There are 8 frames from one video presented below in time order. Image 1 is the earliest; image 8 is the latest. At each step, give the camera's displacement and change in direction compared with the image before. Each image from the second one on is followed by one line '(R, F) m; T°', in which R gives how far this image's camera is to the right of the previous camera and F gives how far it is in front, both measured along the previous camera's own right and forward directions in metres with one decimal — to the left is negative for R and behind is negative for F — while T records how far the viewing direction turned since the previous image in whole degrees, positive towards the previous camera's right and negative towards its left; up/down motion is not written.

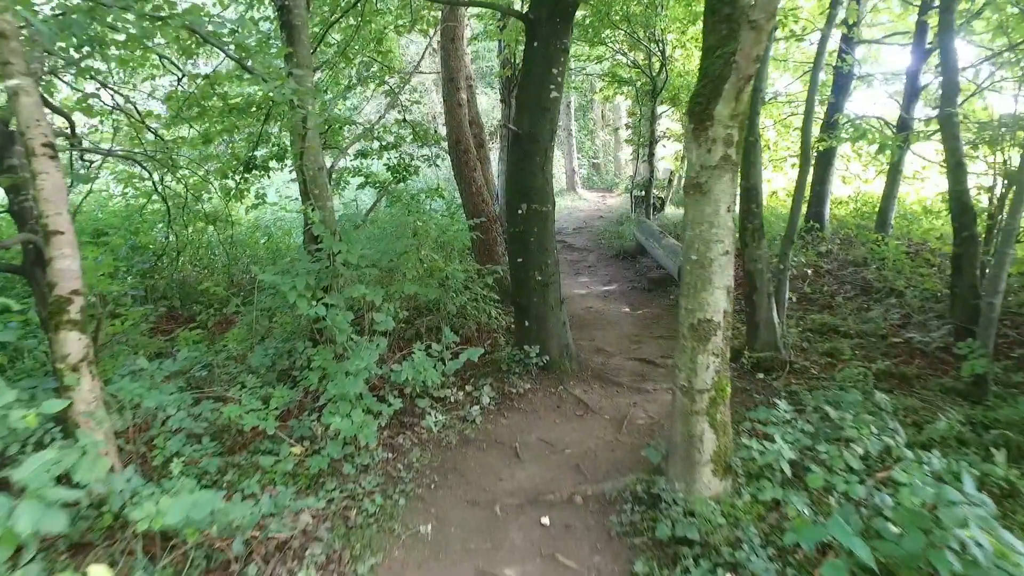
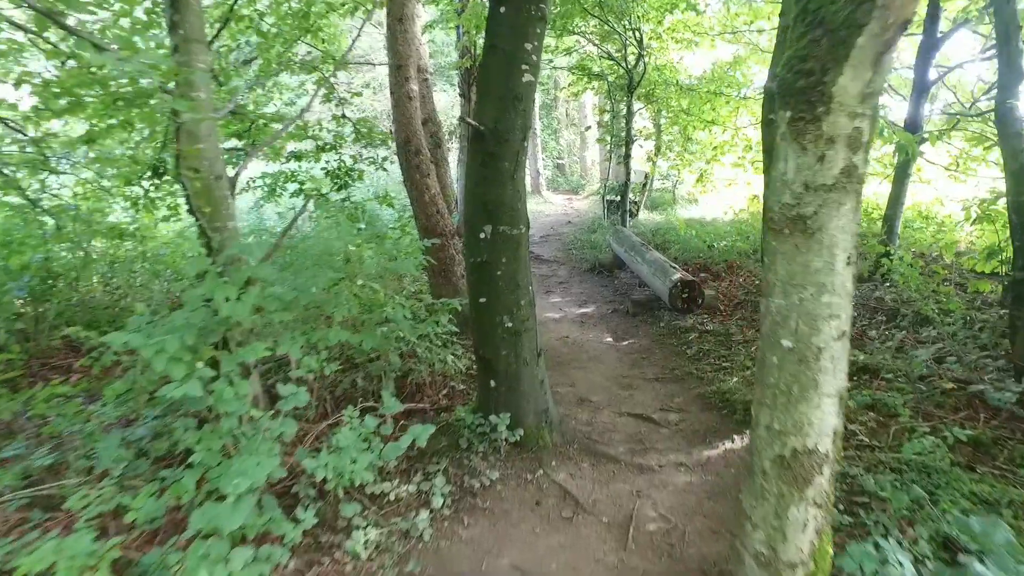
(0.0, +1.1) m; +3°
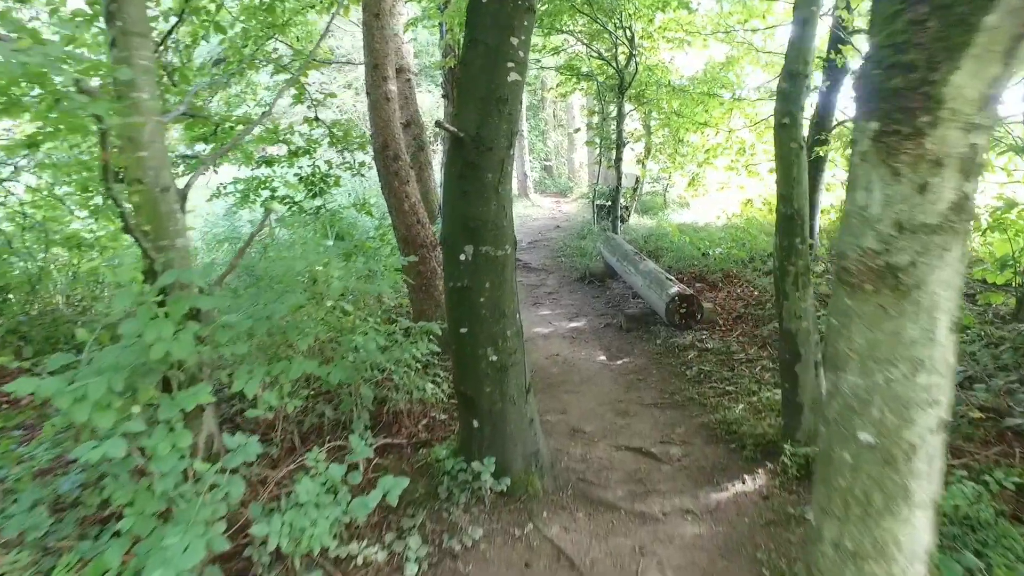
(0.0, +0.4) m; +1°
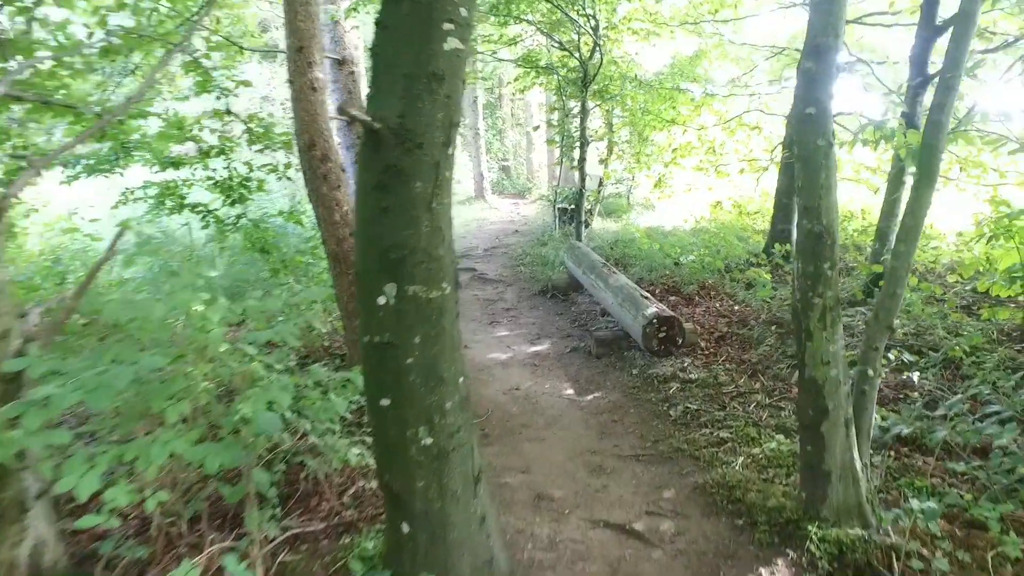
(+0.1, +0.8) m; +3°
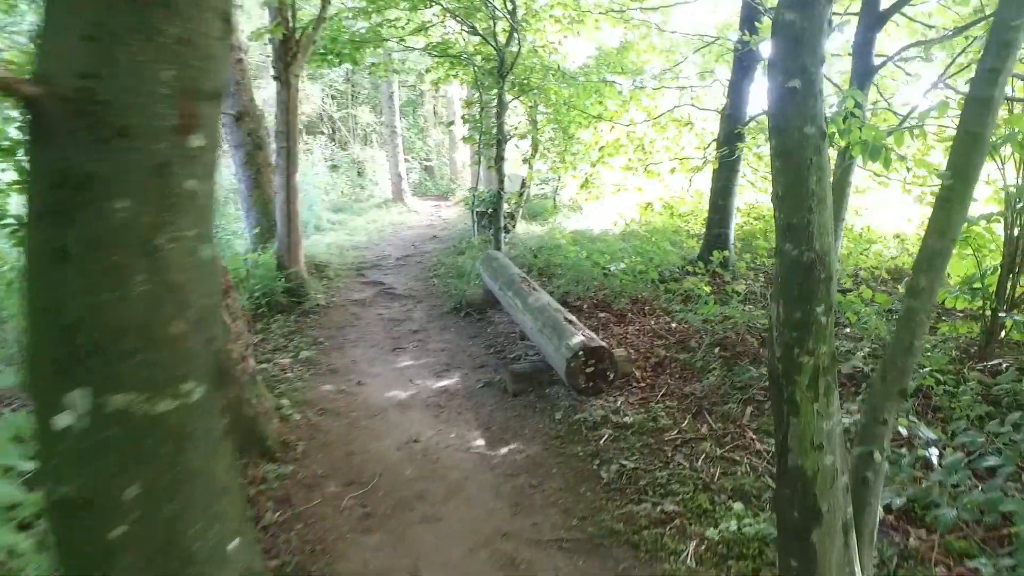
(+0.2, +0.9) m; +5°
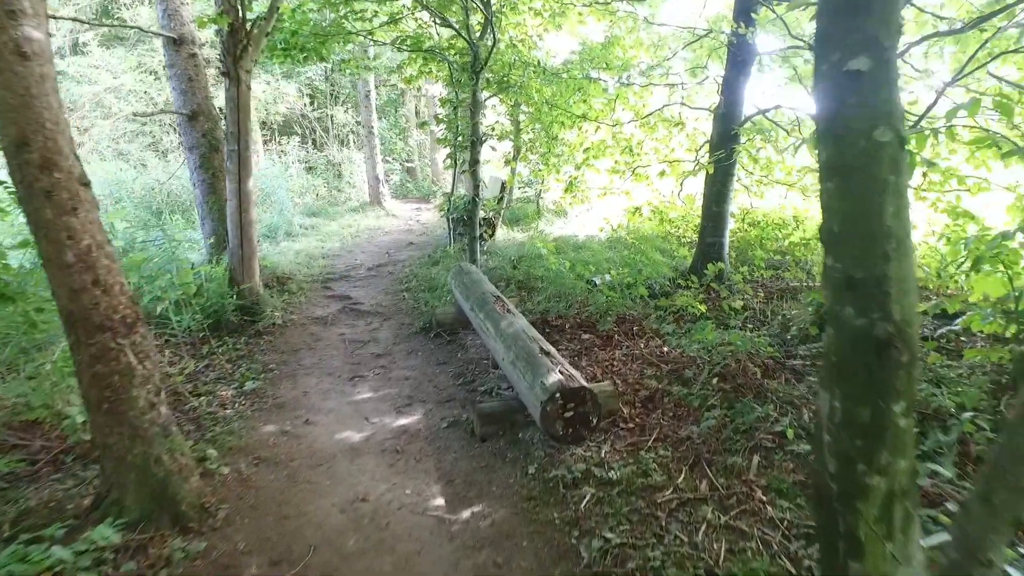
(+0.1, +0.6) m; +1°
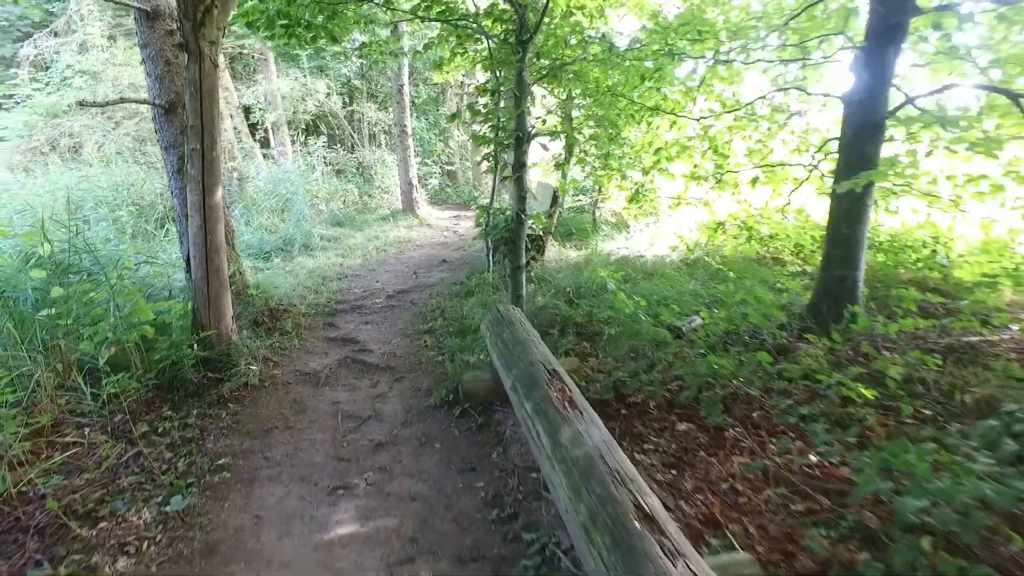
(-0.1, +1.7) m; -3°
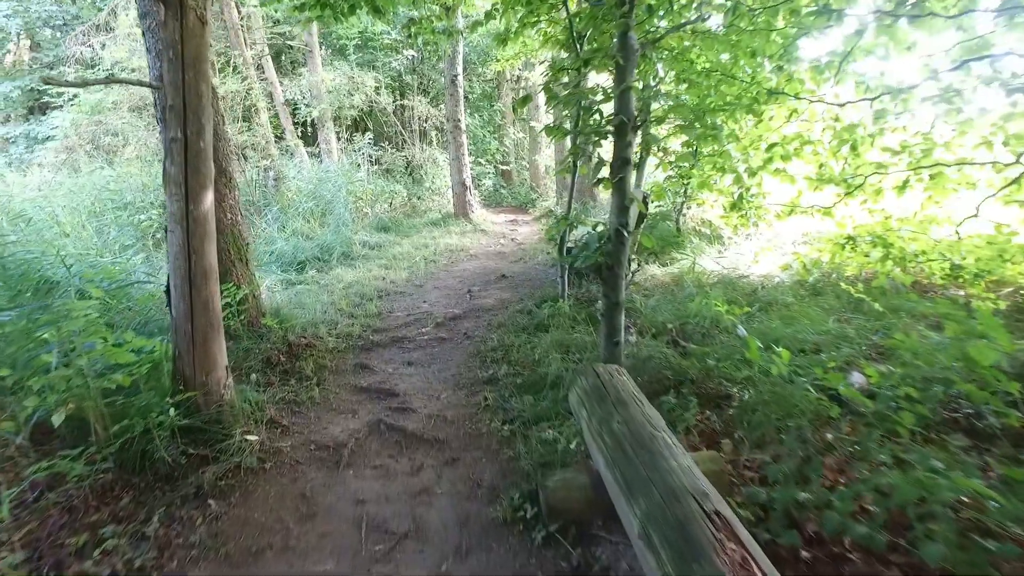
(-0.2, +1.4) m; -4°
